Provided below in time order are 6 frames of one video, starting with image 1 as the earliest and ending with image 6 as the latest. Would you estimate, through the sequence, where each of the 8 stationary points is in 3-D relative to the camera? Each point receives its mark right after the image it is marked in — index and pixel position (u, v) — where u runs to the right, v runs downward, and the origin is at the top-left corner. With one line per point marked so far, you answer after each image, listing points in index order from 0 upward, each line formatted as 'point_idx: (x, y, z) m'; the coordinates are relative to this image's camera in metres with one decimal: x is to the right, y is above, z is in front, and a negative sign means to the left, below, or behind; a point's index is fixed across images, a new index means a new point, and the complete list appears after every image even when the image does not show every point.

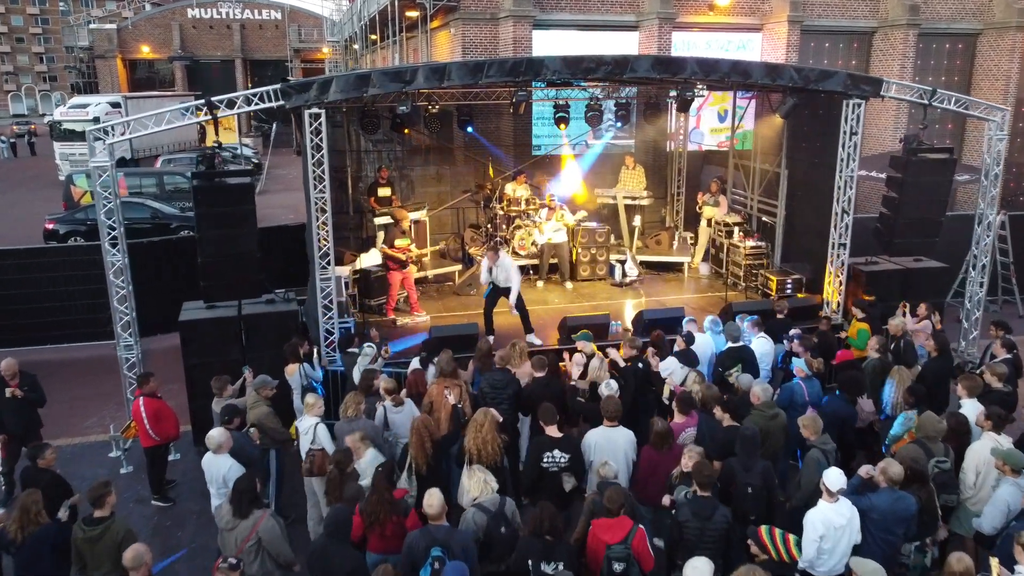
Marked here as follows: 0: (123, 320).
0: (-3.2, -0.3, +9.2) m
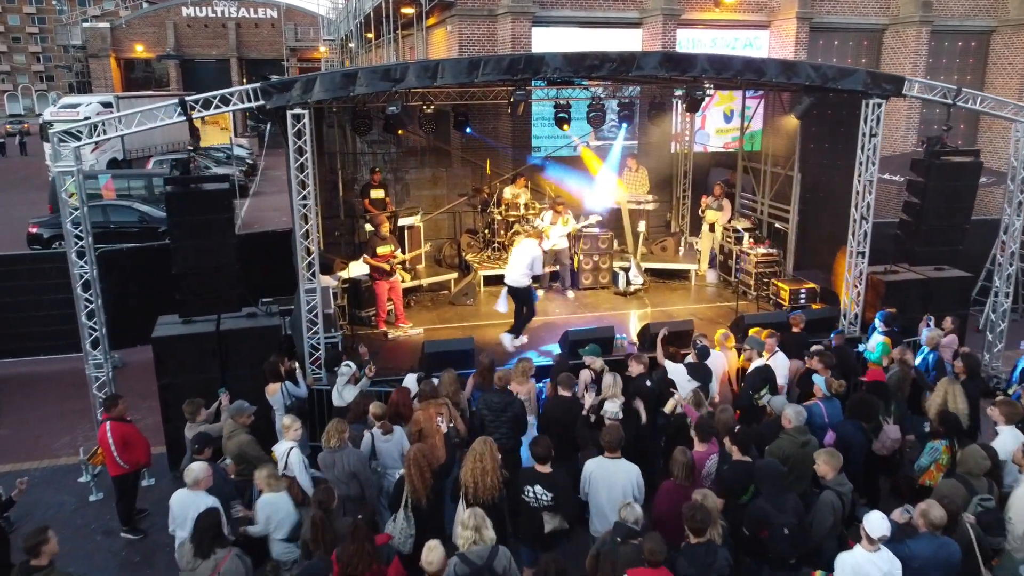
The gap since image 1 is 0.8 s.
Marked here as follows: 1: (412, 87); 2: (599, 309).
0: (-3.2, -0.4, +8.6) m
1: (-0.8, +1.5, +8.6) m
2: (+0.9, -0.2, +11.9) m
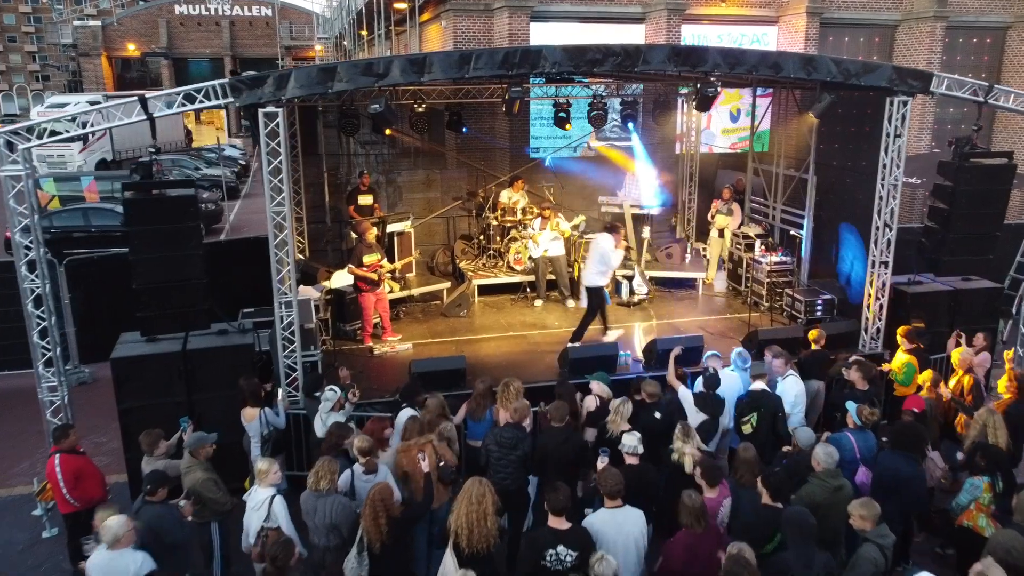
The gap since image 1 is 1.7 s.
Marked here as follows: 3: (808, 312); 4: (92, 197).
0: (-3.2, -0.5, +7.8) m
1: (-0.8, +1.4, +7.8) m
2: (+0.9, -0.3, +11.1) m
3: (+2.8, -0.2, +10.6) m
4: (-7.4, +1.6, +19.8) m
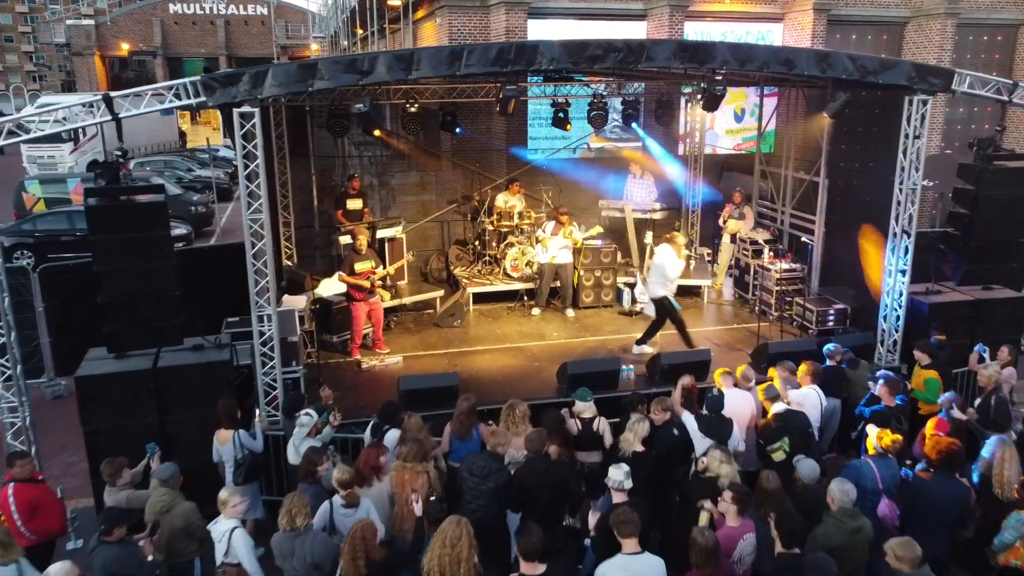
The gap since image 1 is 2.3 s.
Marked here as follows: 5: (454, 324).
0: (-3.3, -0.6, +7.3) m
1: (-0.8, +1.3, +7.3) m
2: (+0.8, -0.4, +10.6) m
3: (+2.7, -0.3, +10.0) m
4: (-7.4, +1.5, +19.2) m
5: (-0.6, -0.4, +10.9) m
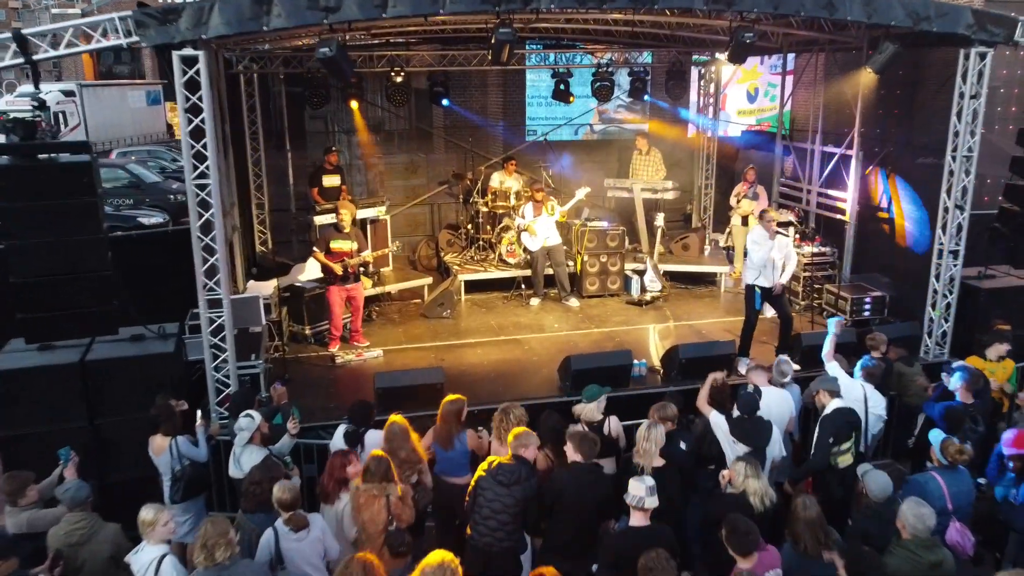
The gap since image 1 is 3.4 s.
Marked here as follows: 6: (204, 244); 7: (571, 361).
0: (-3.3, -0.4, +6.1) m
1: (-0.9, +1.5, +6.1) m
2: (+0.8, -0.3, +9.4) m
3: (+2.7, -0.2, +8.9) m
4: (-7.5, +1.6, +18.1) m
5: (-0.6, -0.2, +9.8) m
6: (-1.7, +0.2, +6.4) m
7: (+0.4, -0.5, +7.2) m
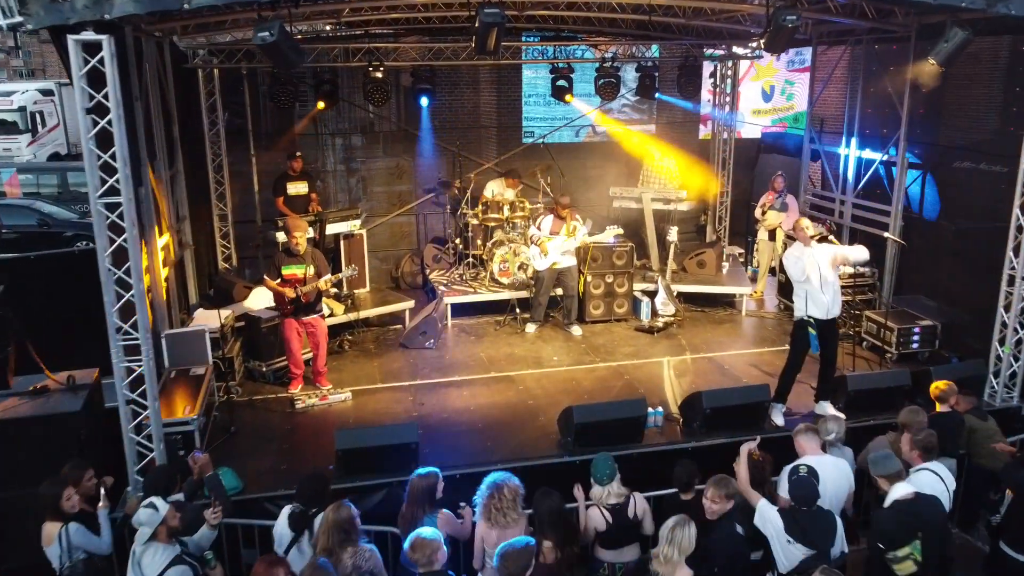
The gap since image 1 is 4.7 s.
0: (-3.4, -0.6, +4.9) m
1: (-0.9, +1.3, +4.9) m
2: (+0.7, -0.5, +8.2) m
3: (+2.6, -0.4, +7.7) m
4: (-7.5, +1.4, +16.8) m
5: (-0.7, -0.4, +8.5) m
6: (-1.8, +0.1, +5.1) m
7: (+0.3, -0.7, +6.0) m
